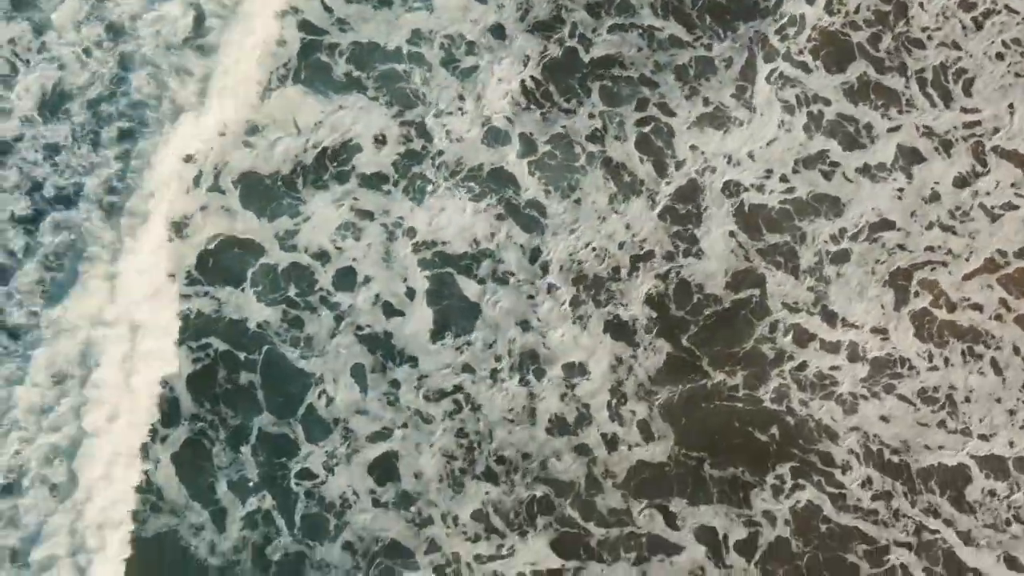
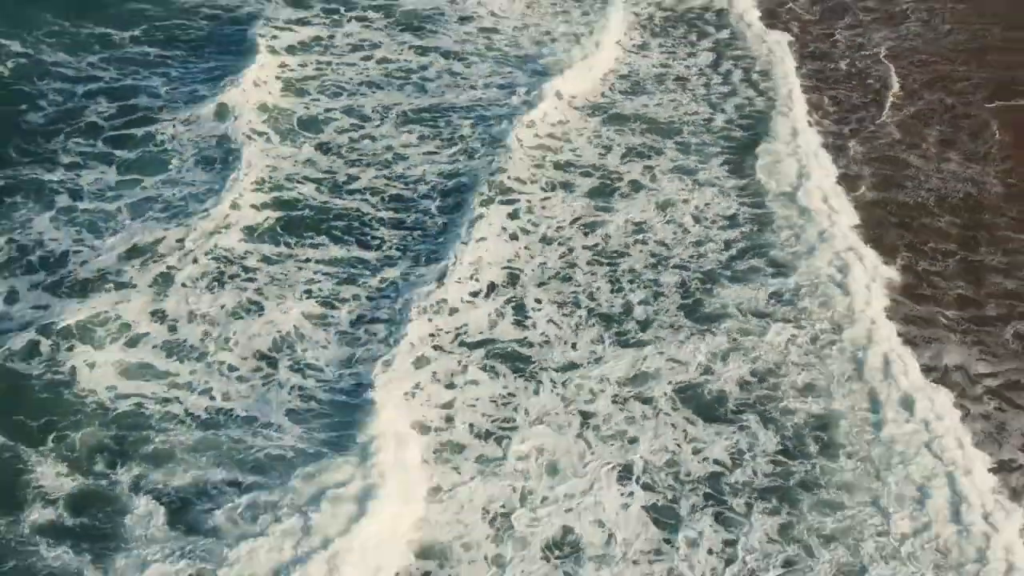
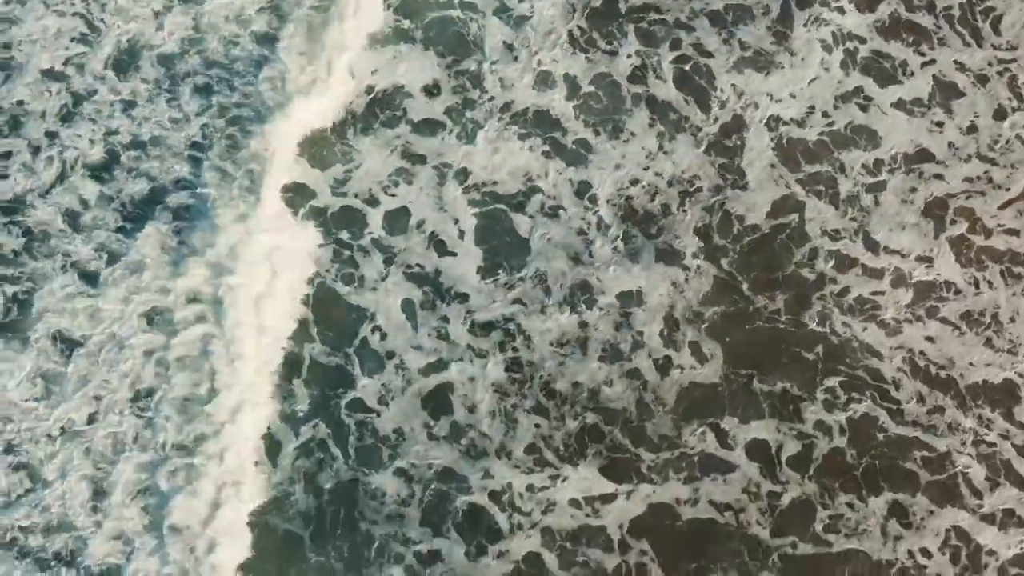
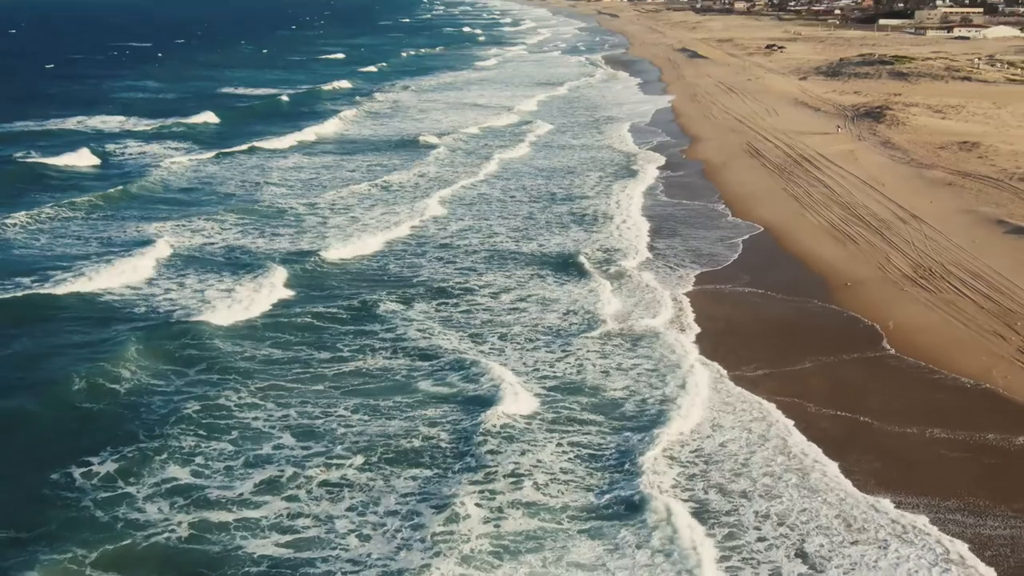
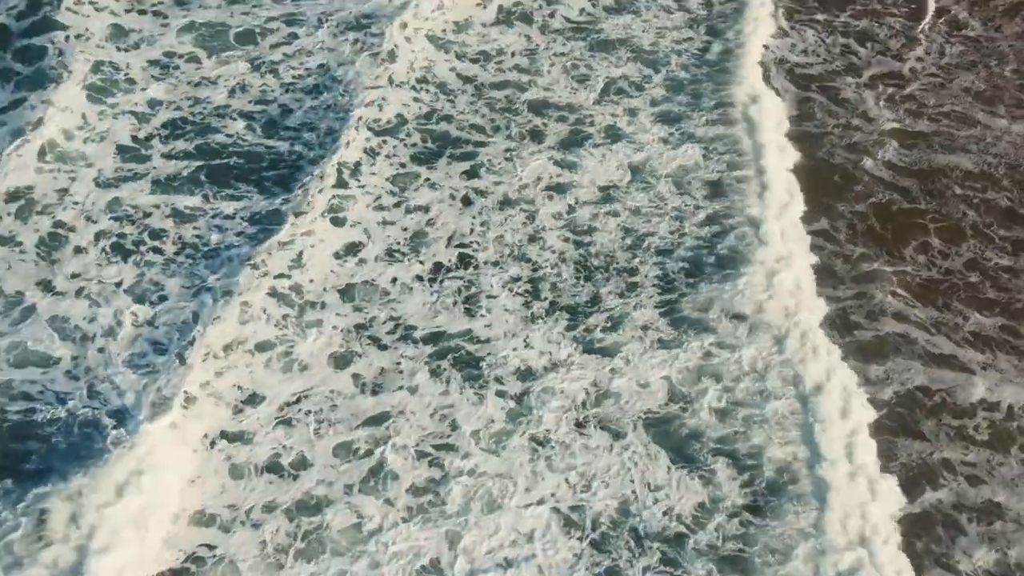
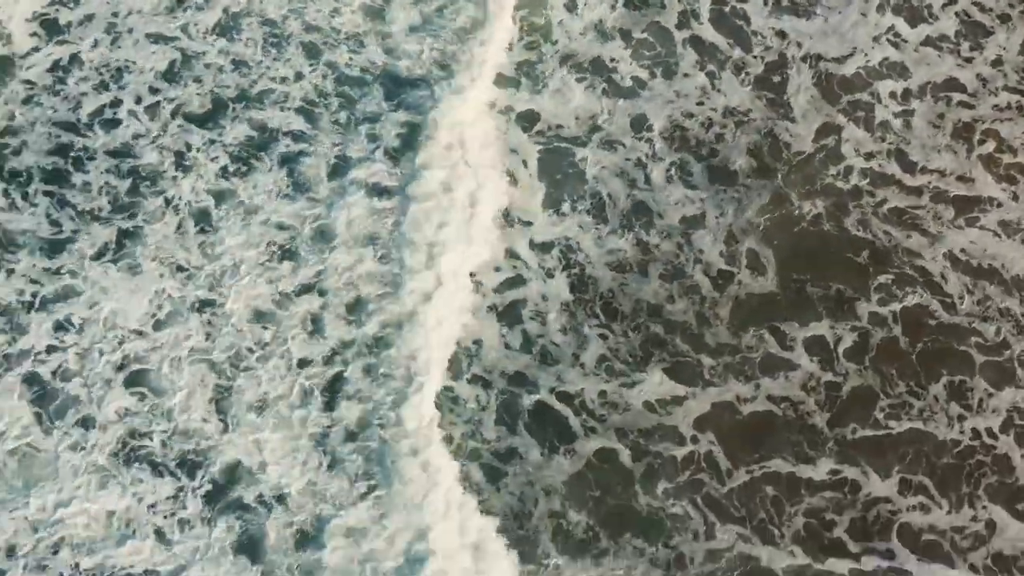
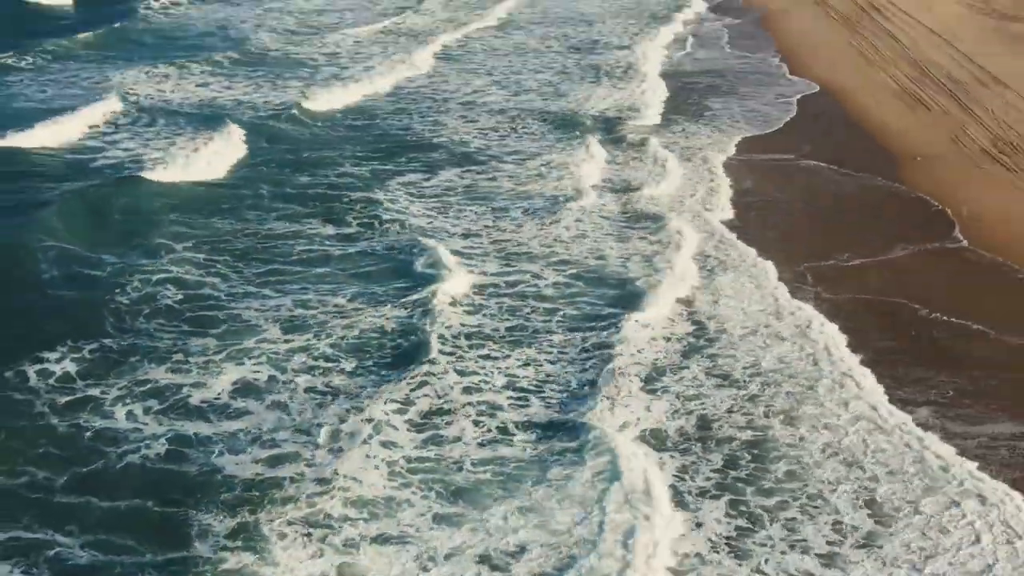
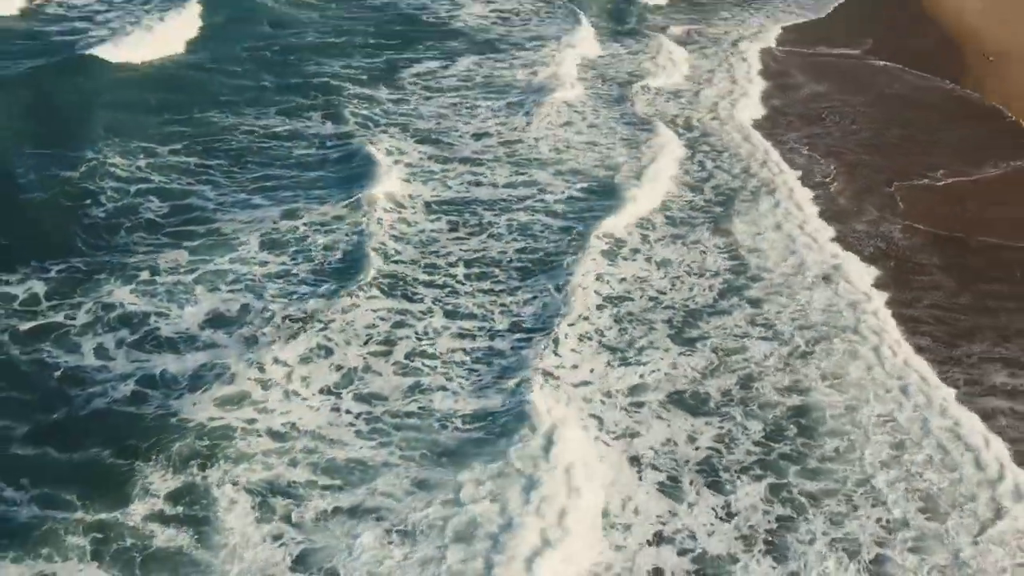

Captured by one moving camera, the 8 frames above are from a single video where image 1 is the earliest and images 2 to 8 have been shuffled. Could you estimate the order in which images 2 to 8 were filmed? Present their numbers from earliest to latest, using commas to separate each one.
3, 6, 5, 2, 8, 7, 4
